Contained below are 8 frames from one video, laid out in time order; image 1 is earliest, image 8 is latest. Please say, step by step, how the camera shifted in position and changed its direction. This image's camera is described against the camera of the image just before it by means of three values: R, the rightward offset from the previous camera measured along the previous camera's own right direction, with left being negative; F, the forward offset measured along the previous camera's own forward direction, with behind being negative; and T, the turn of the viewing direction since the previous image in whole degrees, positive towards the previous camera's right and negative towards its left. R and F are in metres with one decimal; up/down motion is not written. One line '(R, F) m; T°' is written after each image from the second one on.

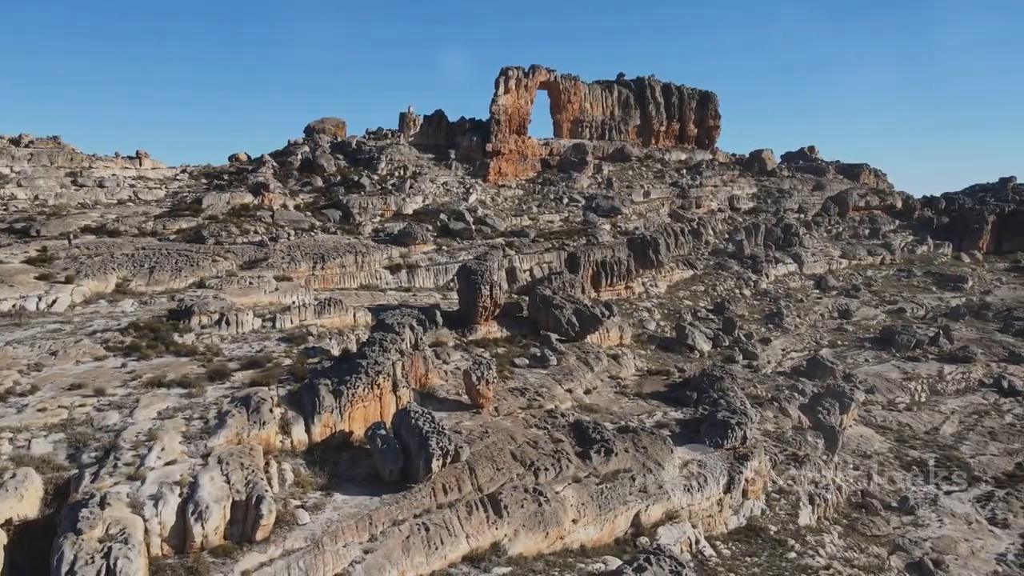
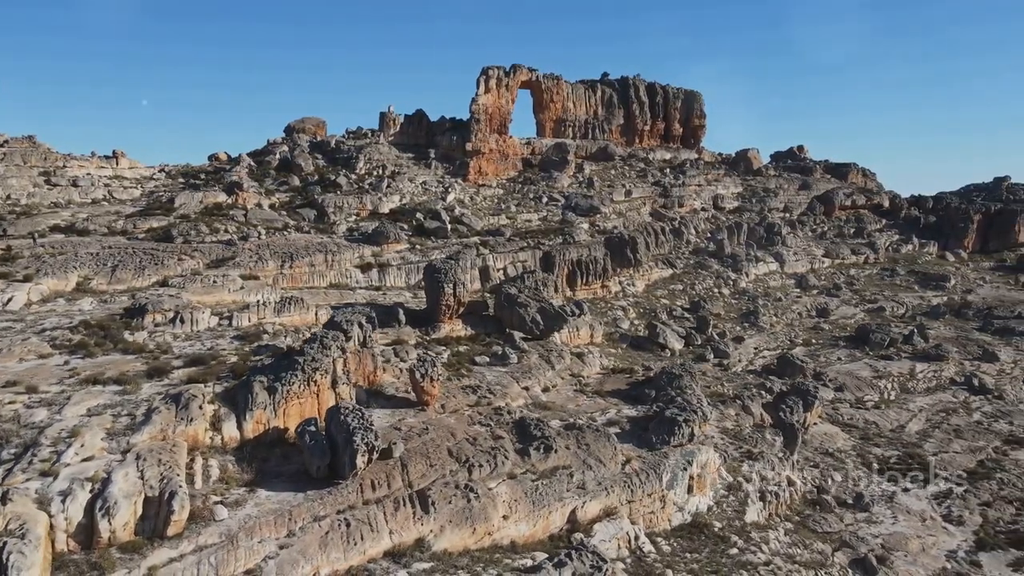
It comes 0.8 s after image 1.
(+0.9, 0.0) m; 0°
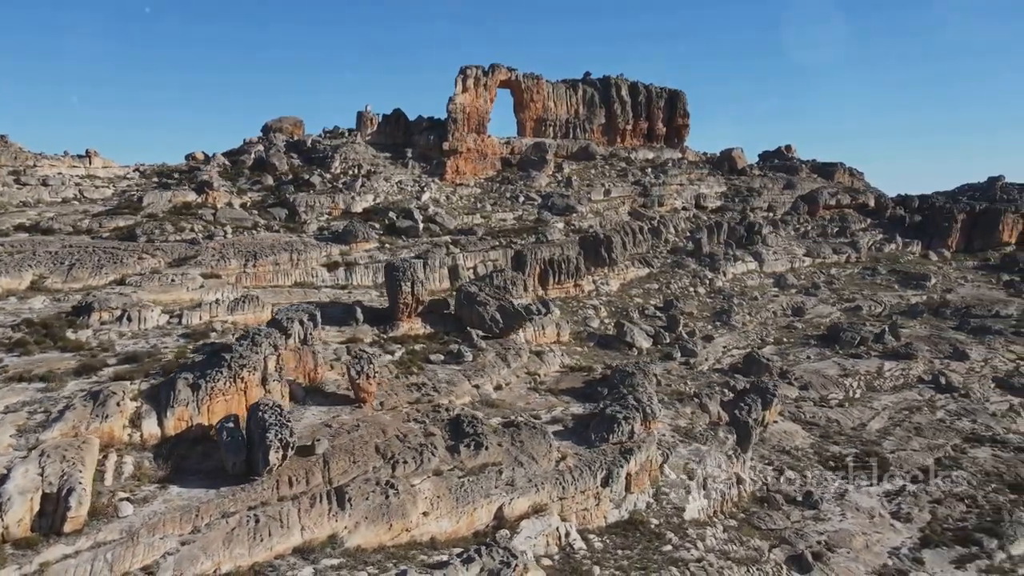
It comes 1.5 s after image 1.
(+1.0, 0.0) m; 0°
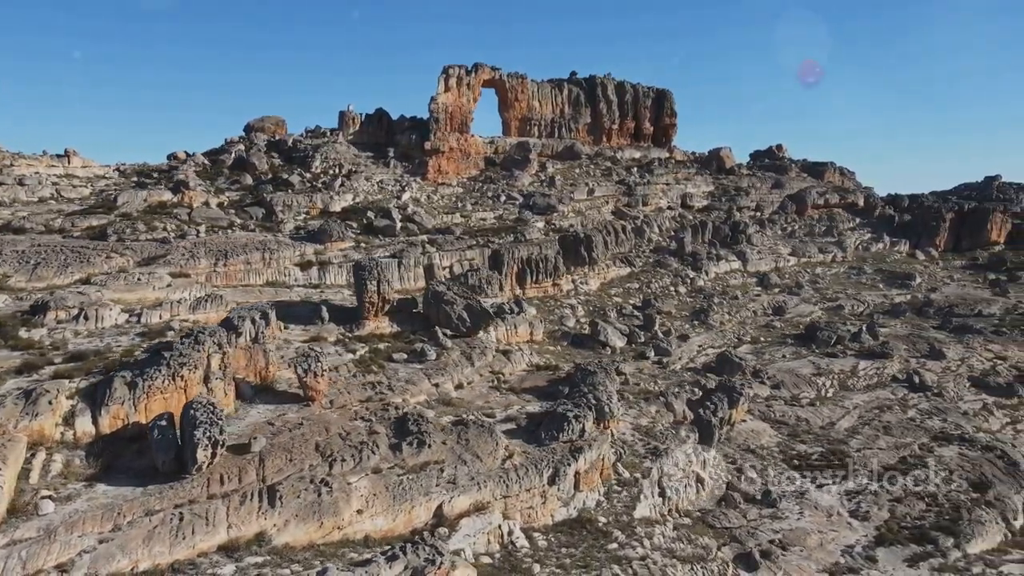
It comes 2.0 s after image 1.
(+0.9, 0.0) m; 0°
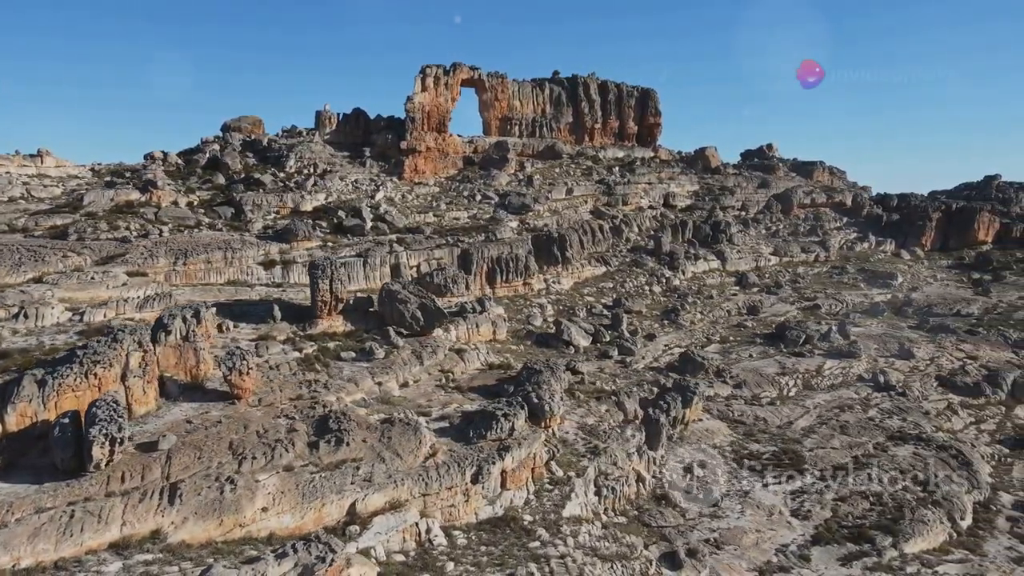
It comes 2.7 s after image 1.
(+1.3, 0.0) m; 0°
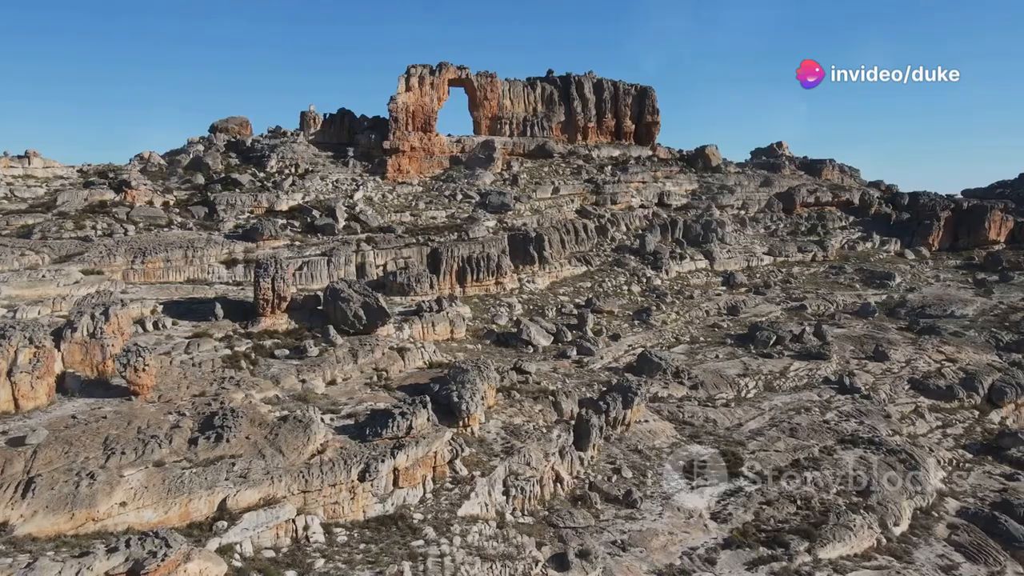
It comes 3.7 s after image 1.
(+2.3, +0.1) m; -2°
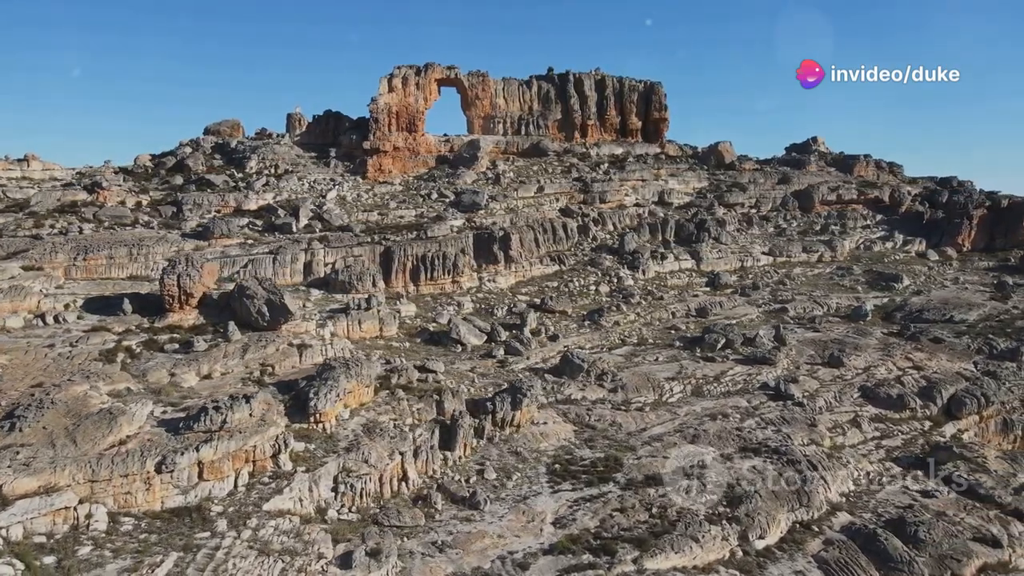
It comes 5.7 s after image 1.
(+4.6, +0.3) m; -6°
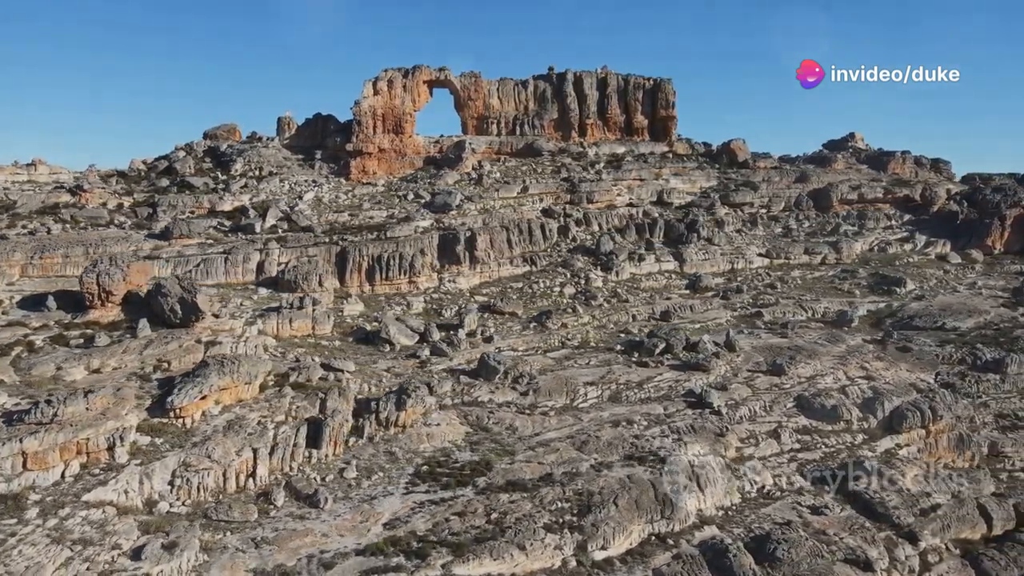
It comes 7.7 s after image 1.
(+4.8, +0.3) m; -6°
